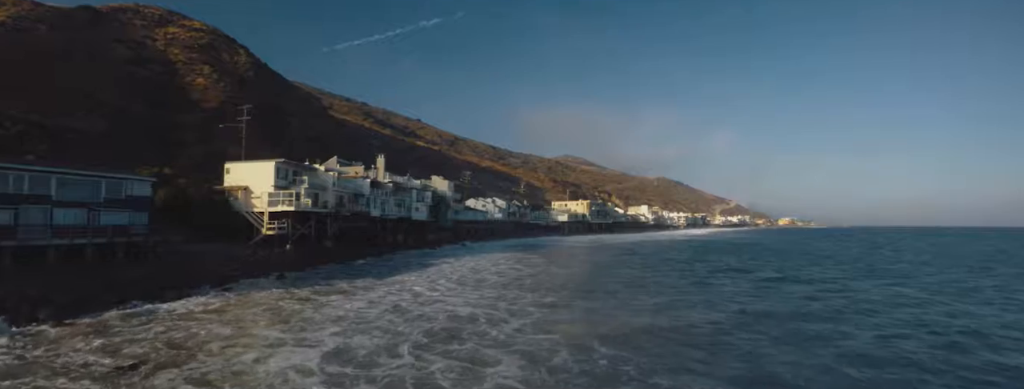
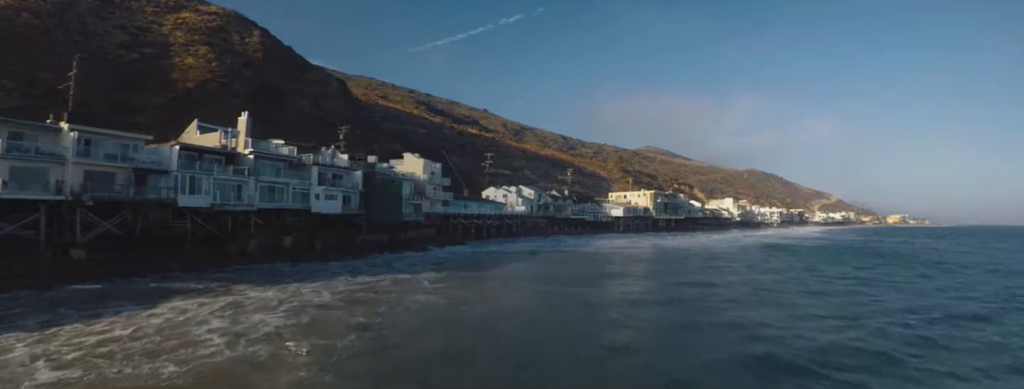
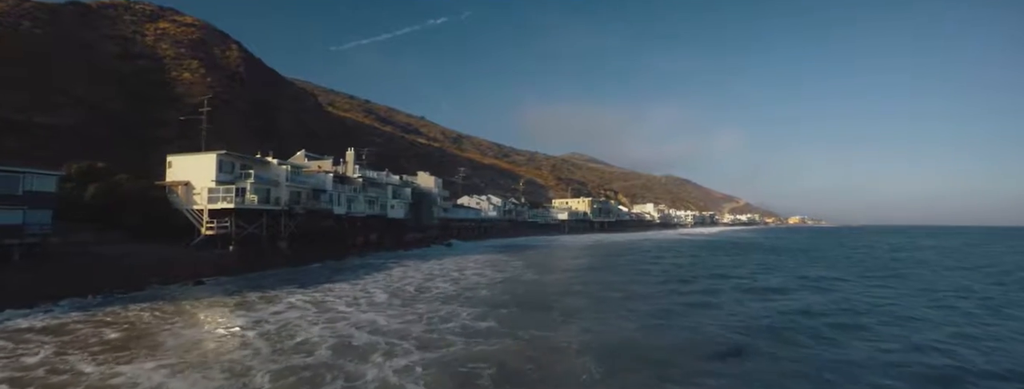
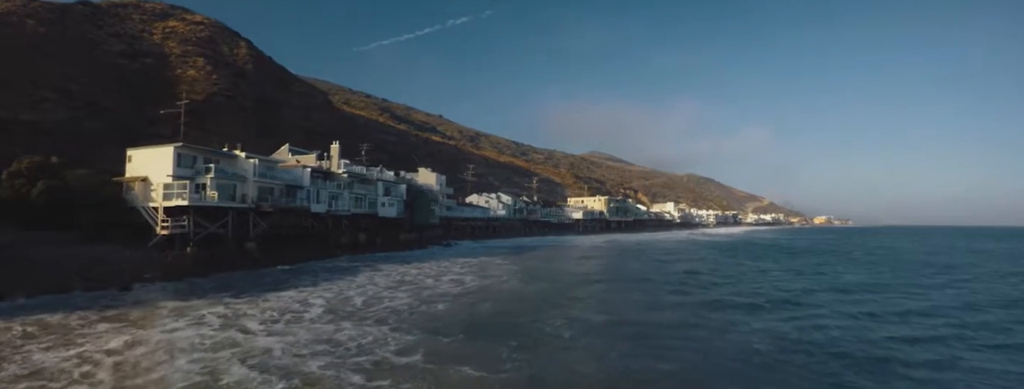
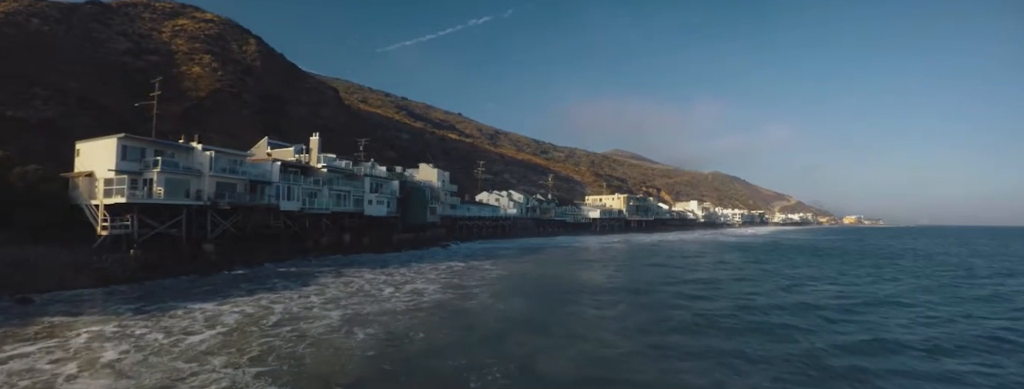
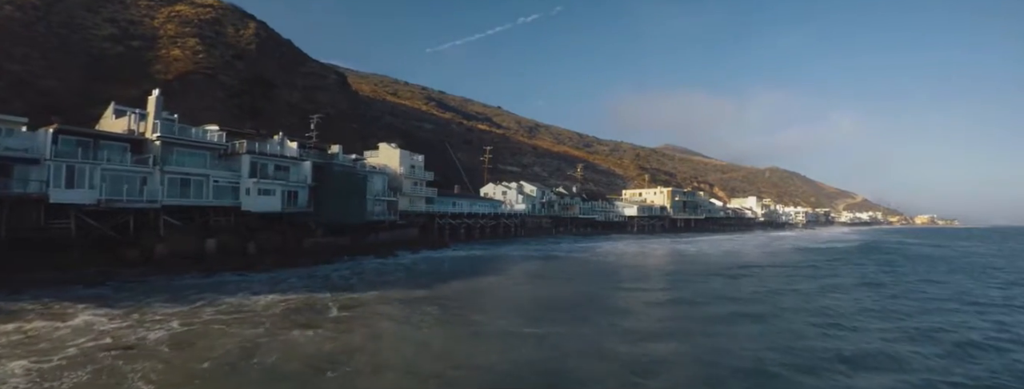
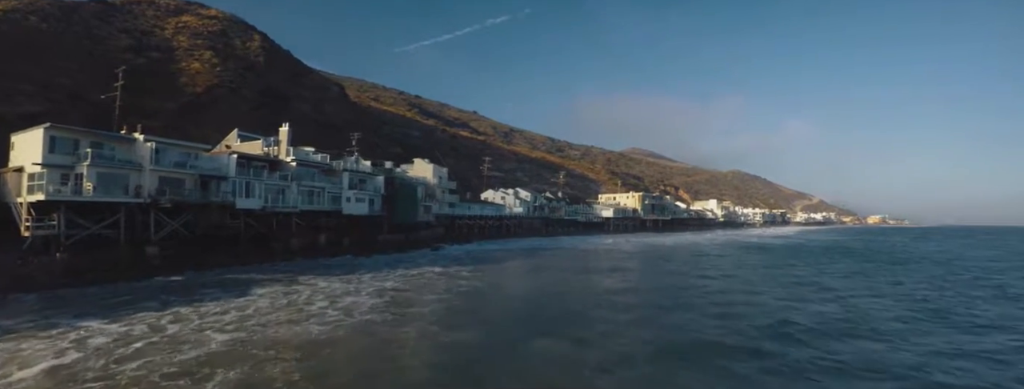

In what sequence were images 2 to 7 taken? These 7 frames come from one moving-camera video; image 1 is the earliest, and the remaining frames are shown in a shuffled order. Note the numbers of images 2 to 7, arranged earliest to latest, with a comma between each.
3, 4, 5, 7, 2, 6
